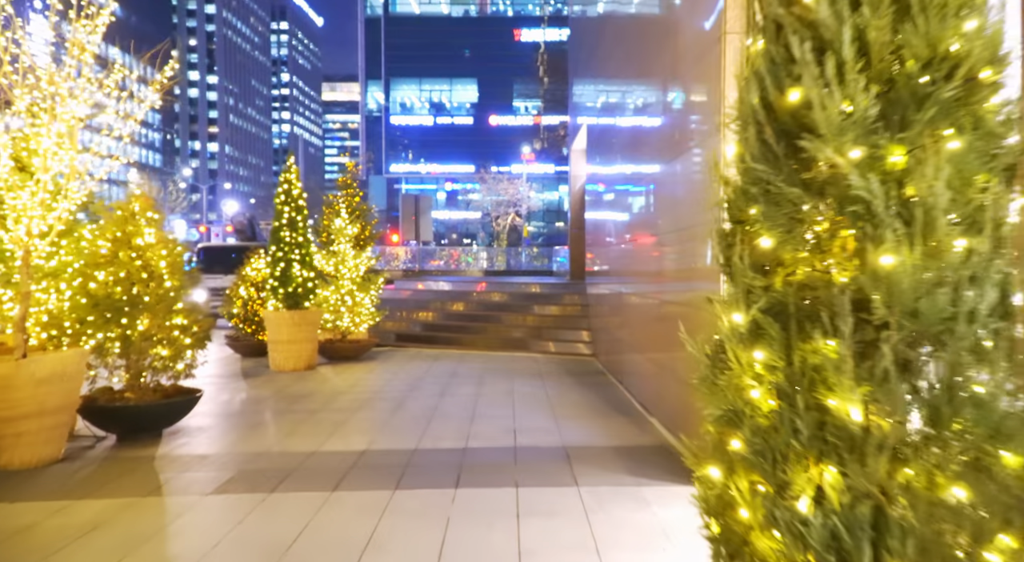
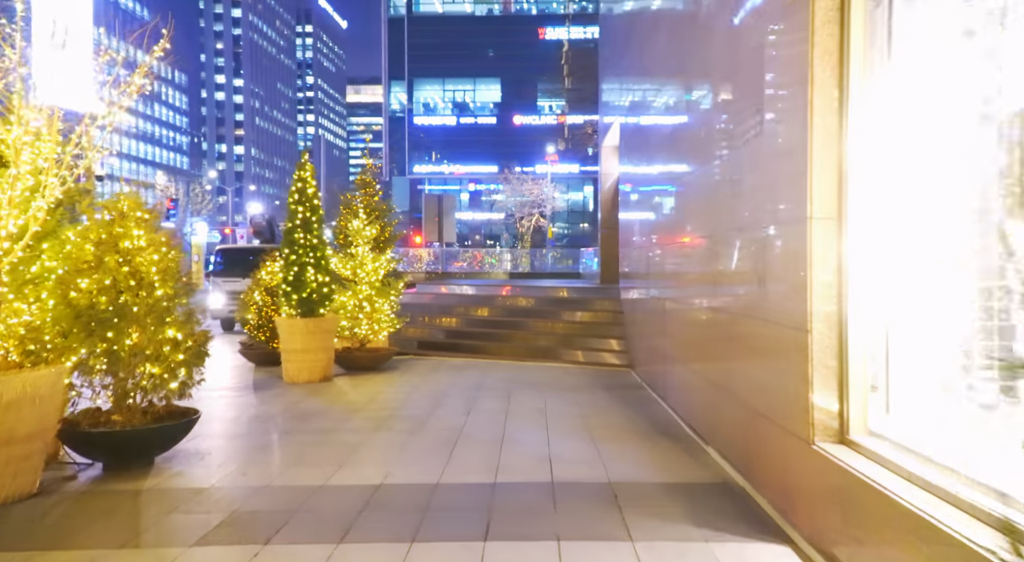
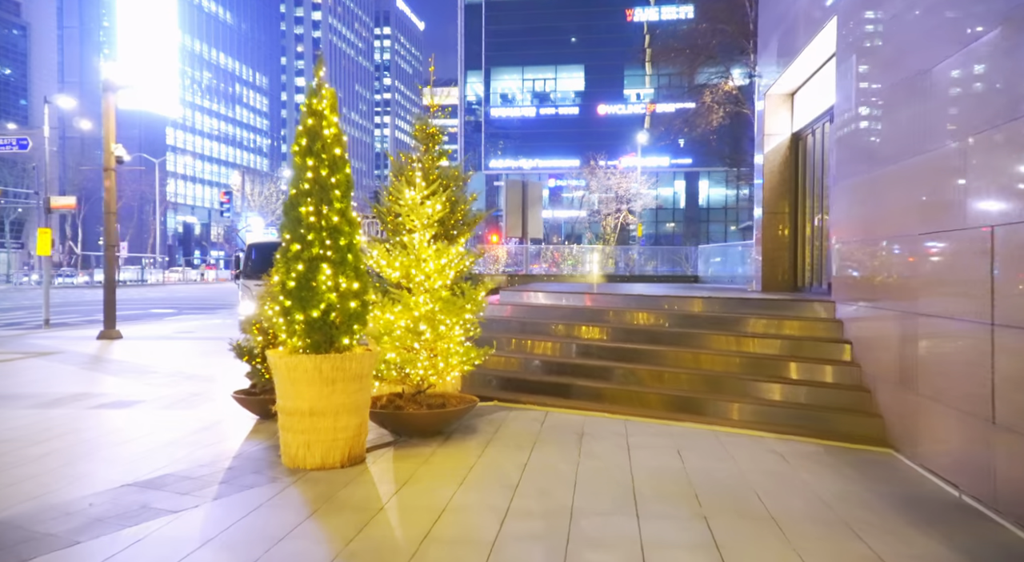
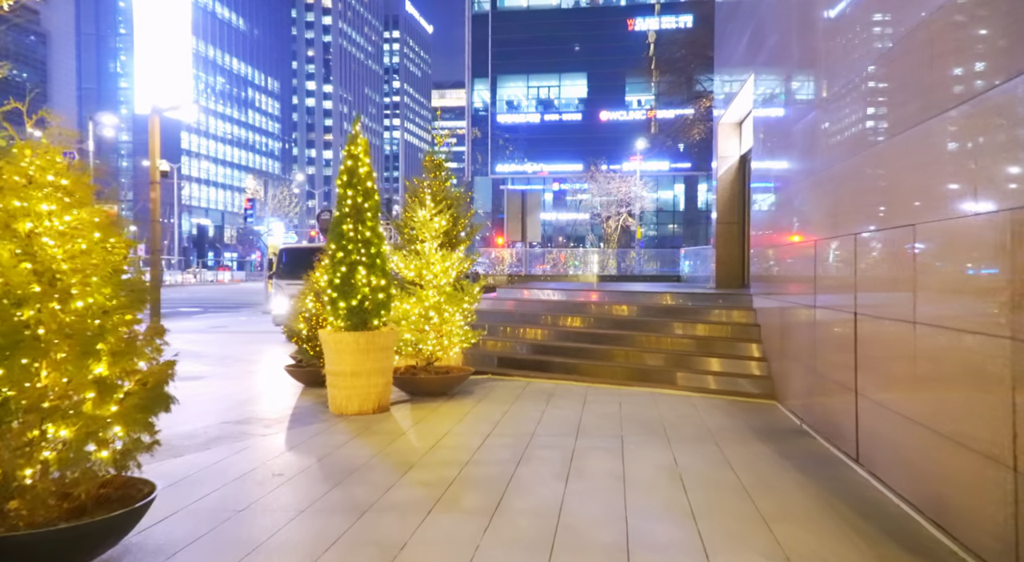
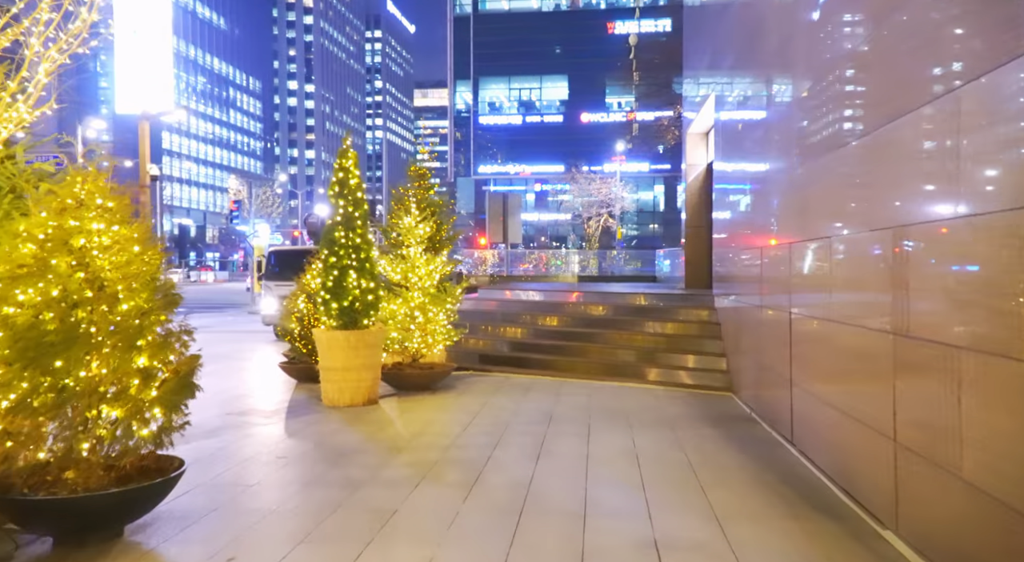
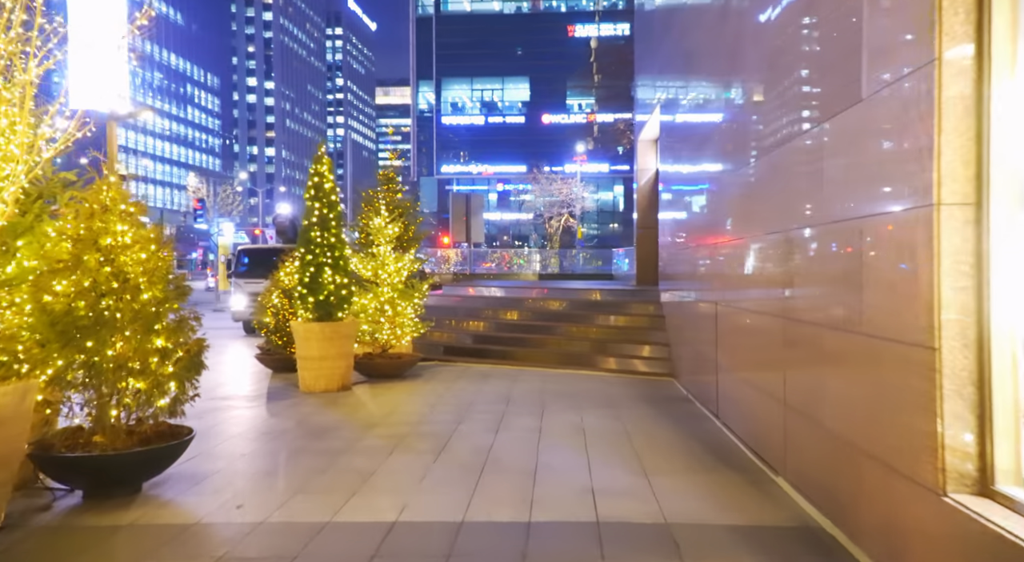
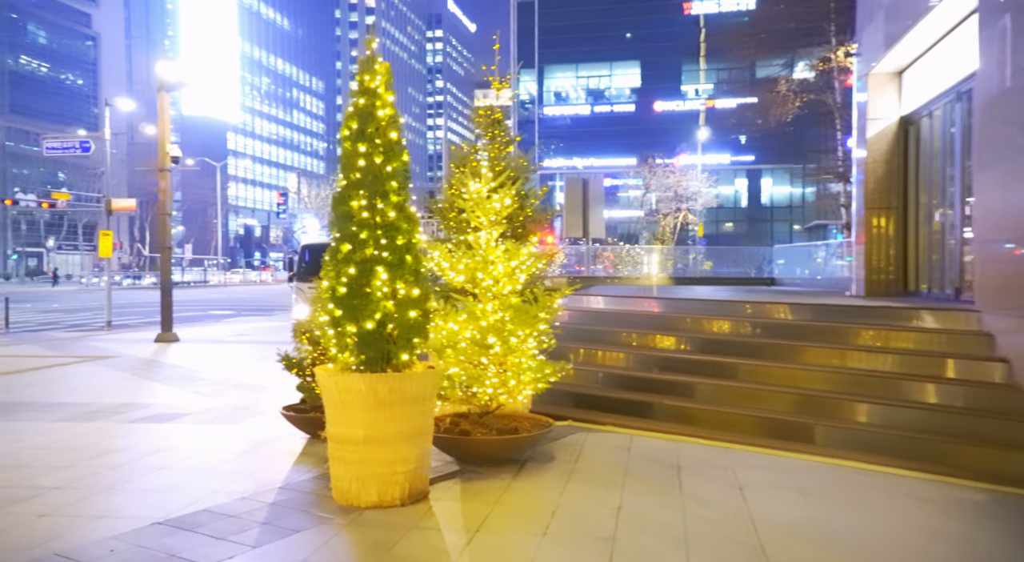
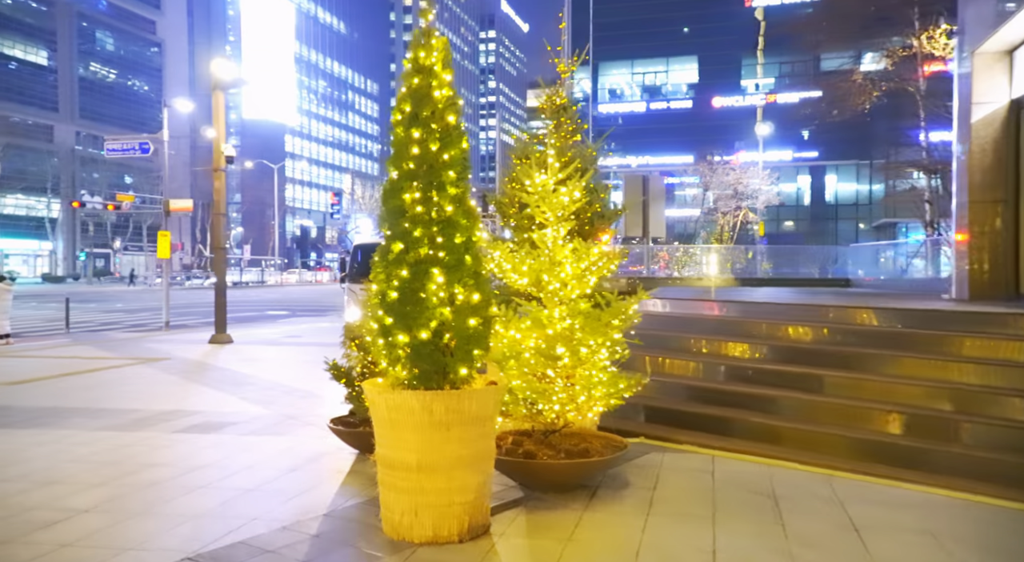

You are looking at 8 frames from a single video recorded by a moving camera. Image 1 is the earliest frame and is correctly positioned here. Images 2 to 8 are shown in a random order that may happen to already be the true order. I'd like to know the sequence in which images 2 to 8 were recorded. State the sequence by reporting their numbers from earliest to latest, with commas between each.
2, 6, 5, 4, 3, 7, 8
